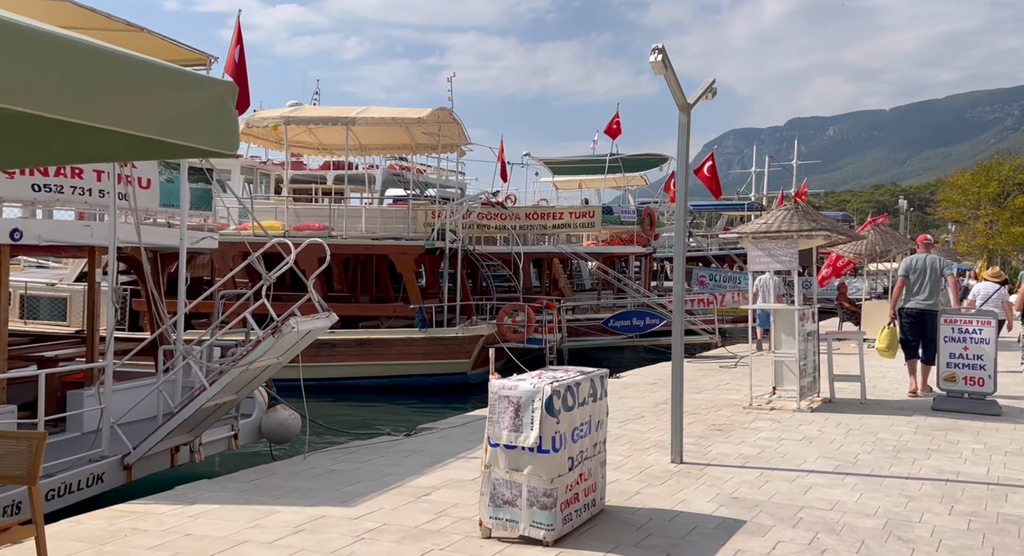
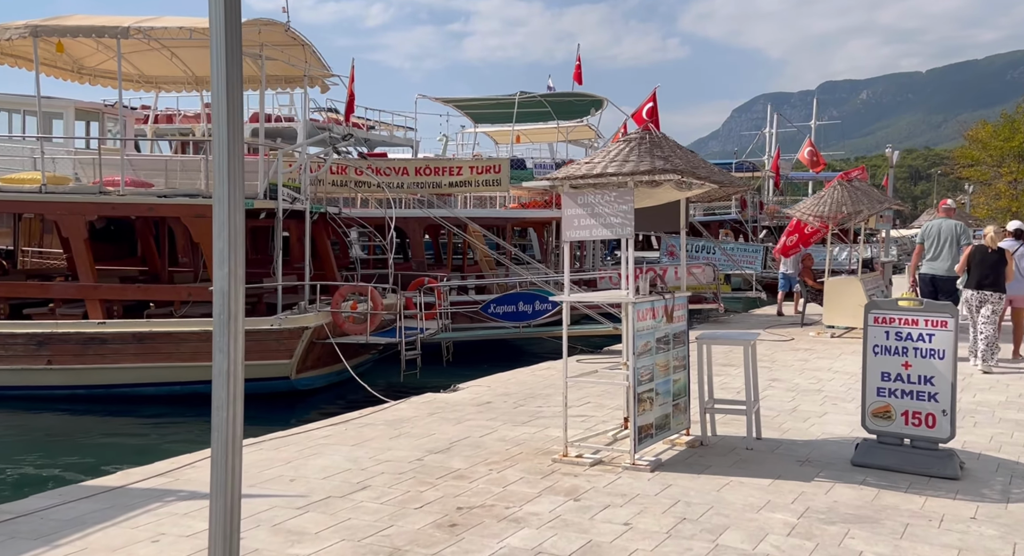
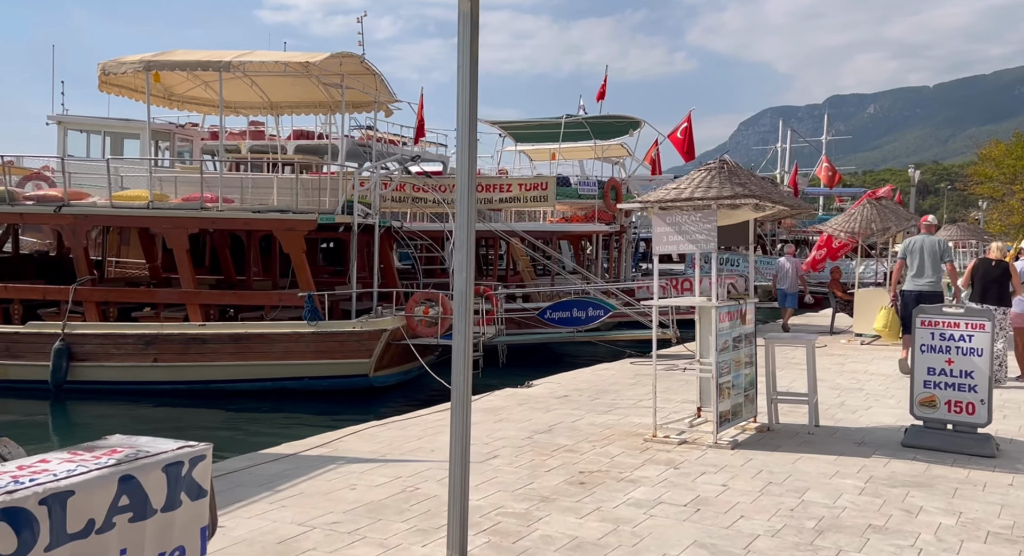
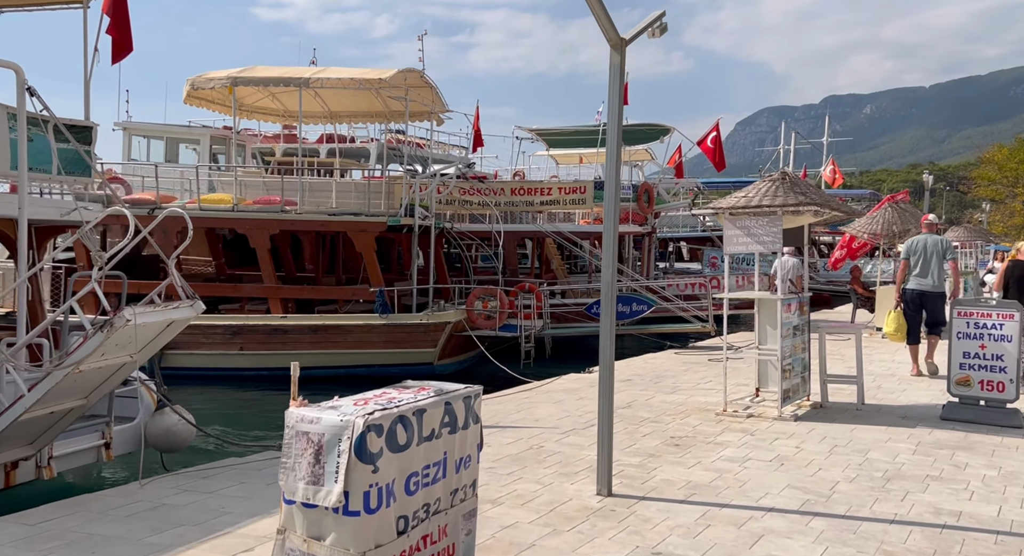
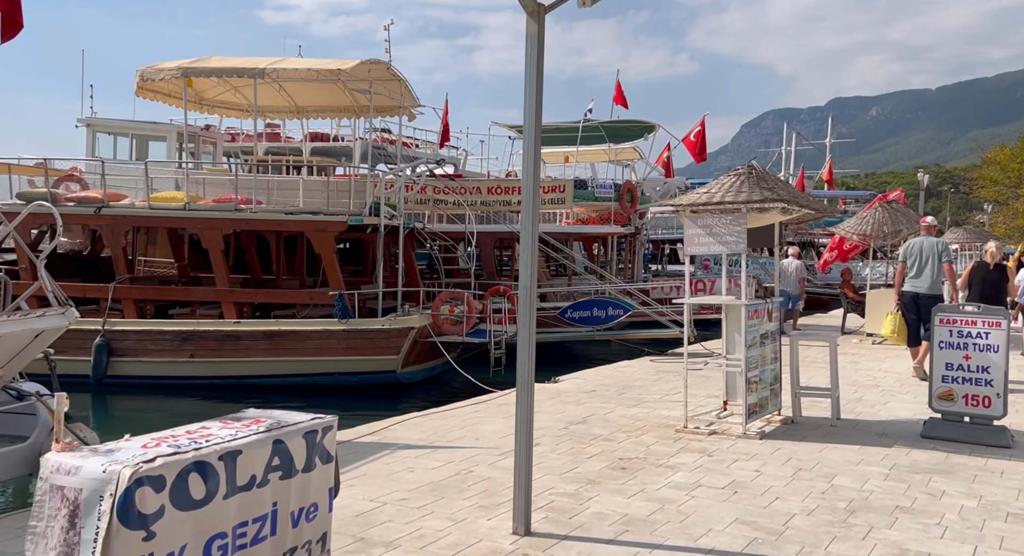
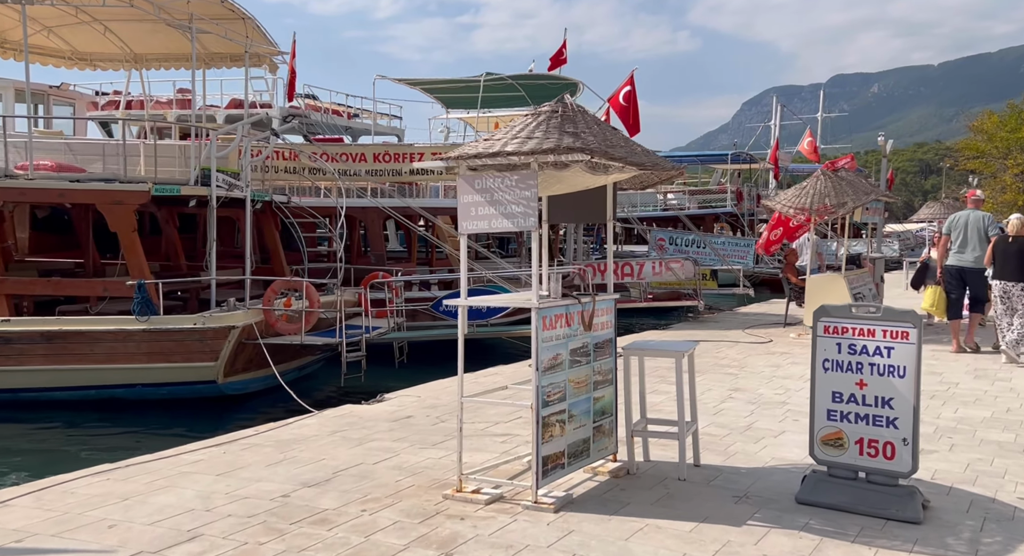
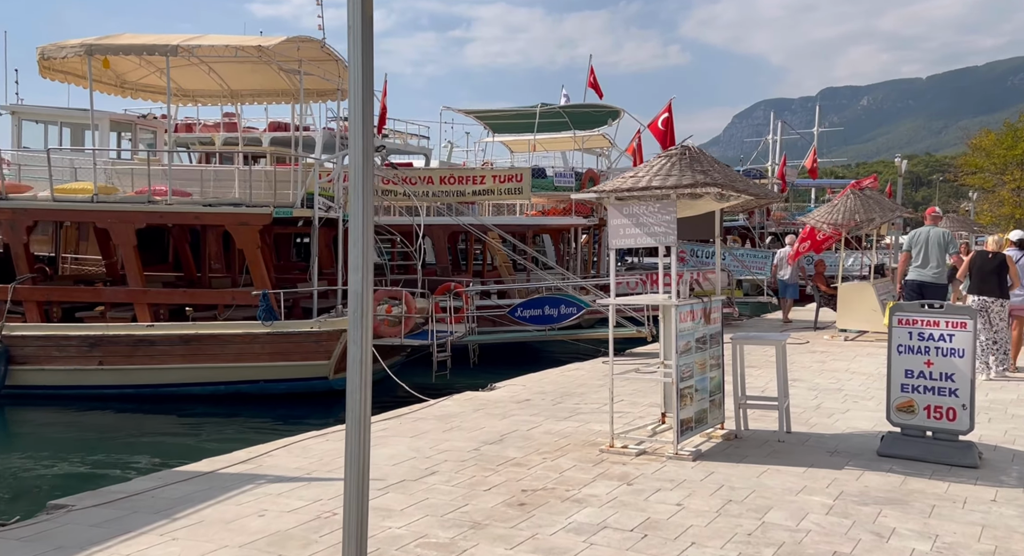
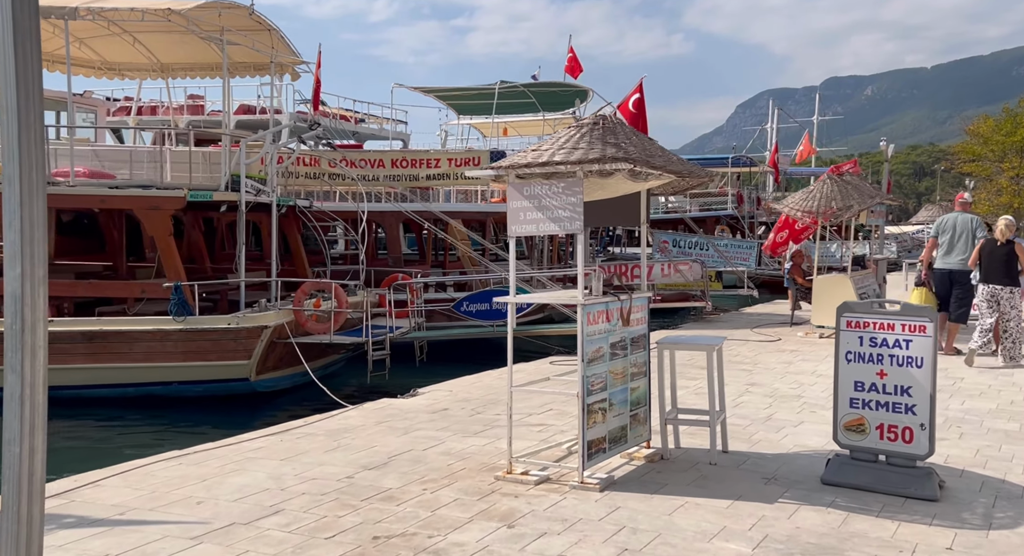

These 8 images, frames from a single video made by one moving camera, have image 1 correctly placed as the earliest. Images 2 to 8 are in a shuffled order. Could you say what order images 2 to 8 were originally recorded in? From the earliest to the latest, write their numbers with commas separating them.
4, 5, 3, 7, 2, 8, 6
